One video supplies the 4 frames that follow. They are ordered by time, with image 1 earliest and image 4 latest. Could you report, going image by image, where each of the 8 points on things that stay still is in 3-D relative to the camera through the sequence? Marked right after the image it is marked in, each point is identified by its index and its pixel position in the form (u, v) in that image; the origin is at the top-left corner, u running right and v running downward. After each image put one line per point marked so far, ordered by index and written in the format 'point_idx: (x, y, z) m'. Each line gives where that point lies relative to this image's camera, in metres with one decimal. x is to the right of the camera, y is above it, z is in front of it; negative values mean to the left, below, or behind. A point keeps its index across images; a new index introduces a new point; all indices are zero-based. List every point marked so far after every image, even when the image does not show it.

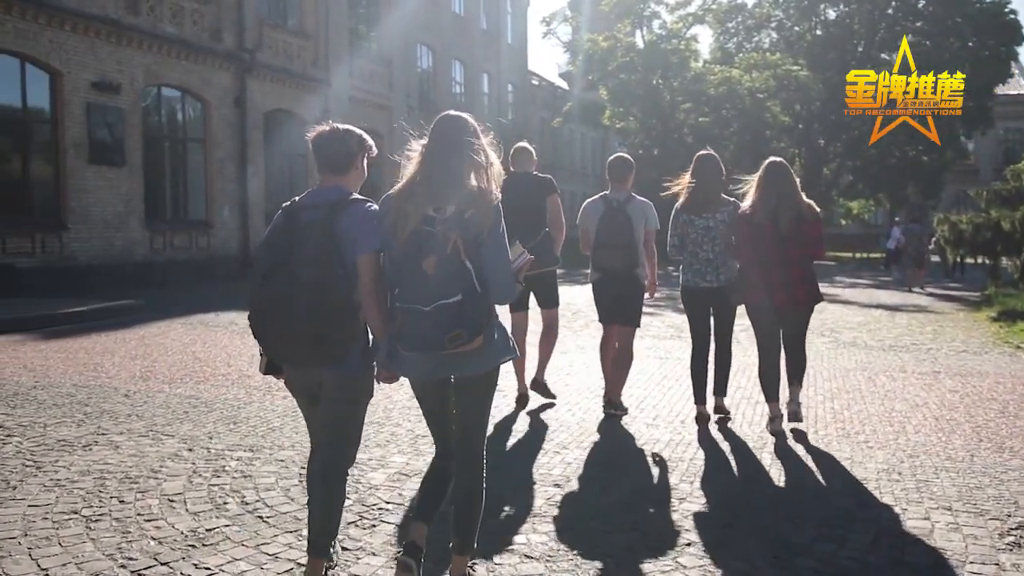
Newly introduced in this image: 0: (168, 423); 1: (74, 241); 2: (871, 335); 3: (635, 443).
0: (-2.3, -0.9, +6.7) m
1: (-8.0, +0.9, +18.5) m
2: (+4.0, -0.5, +11.3) m
3: (+0.8, -1.0, +6.2) m
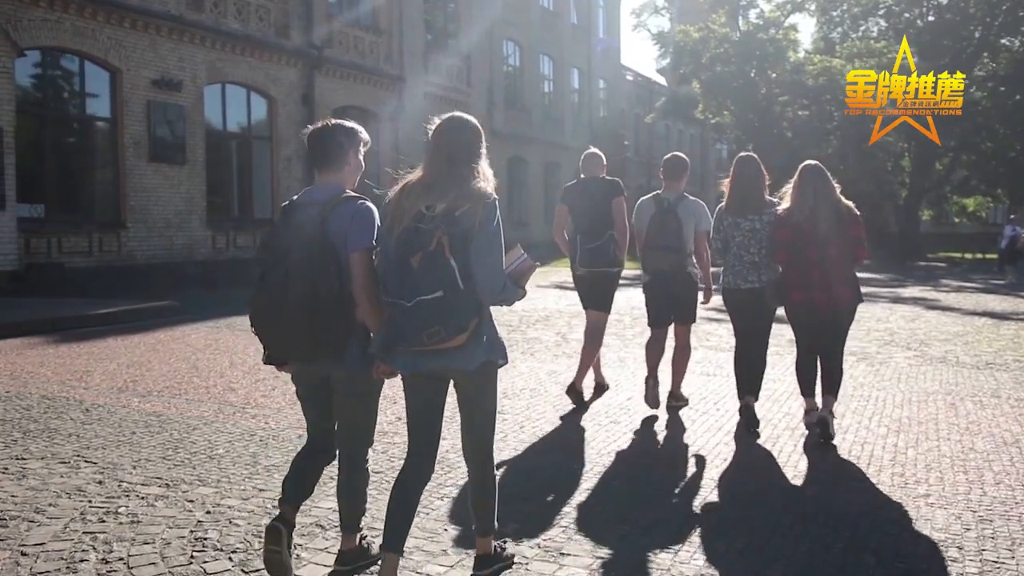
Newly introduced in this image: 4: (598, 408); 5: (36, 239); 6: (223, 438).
0: (-2.4, -0.9, +5.9) m
1: (-6.8, +0.9, +18.2) m
2: (+4.4, -0.6, +9.7) m
3: (+0.6, -1.0, +5.0) m
4: (+0.6, -0.8, +7.0) m
5: (-7.7, +0.8, +16.2) m
6: (-1.7, -0.9, +6.0) m
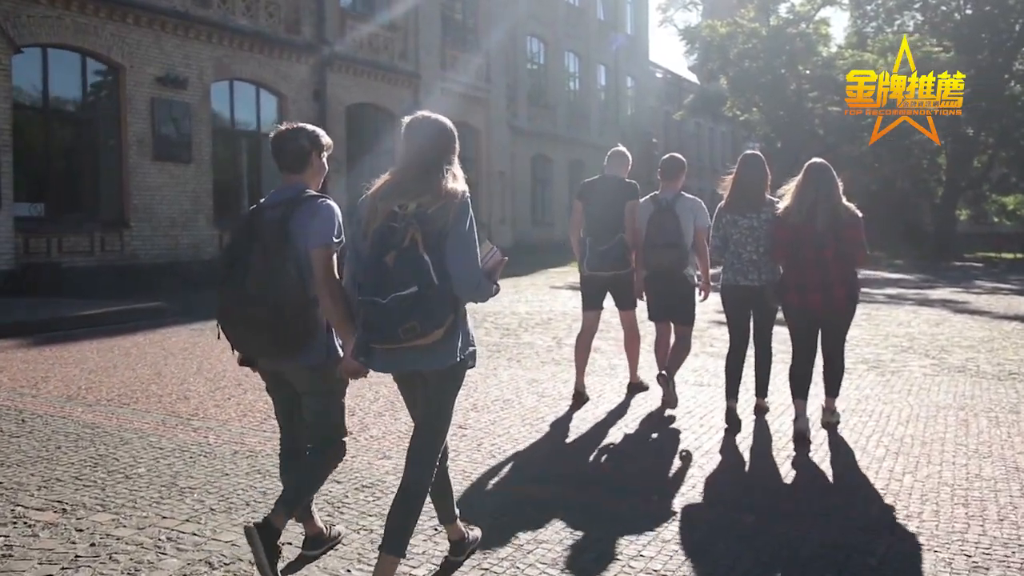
0: (-2.6, -0.9, +5.4) m
1: (-6.6, +0.8, +17.8) m
2: (+4.3, -0.6, +9.0) m
3: (+0.3, -1.0, +4.4) m
4: (+0.4, -0.9, +6.5) m
5: (-7.5, +0.8, +15.9) m
6: (-2.0, -0.9, +5.5) m
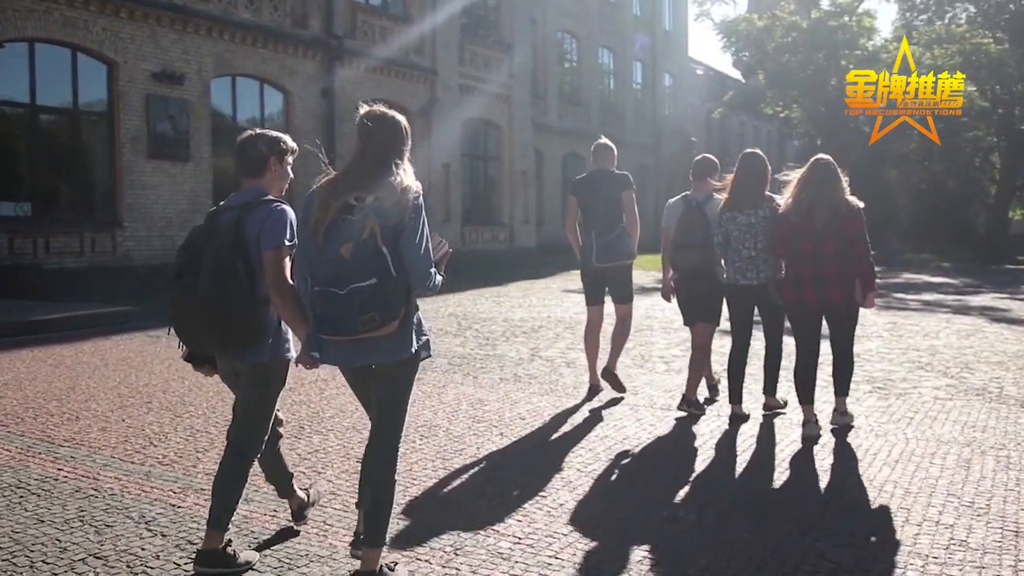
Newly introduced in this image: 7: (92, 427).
0: (-3.1, -1.0, +4.6) m
1: (-6.5, +0.8, +17.2) m
2: (+3.9, -0.7, +7.8) m
3: (-0.2, -1.1, +3.4) m
4: (-0.1, -0.9, +5.5) m
5: (-7.5, +0.7, +15.4) m
6: (-2.5, -0.9, +4.7) m
7: (-2.5, -0.8, +6.1) m
